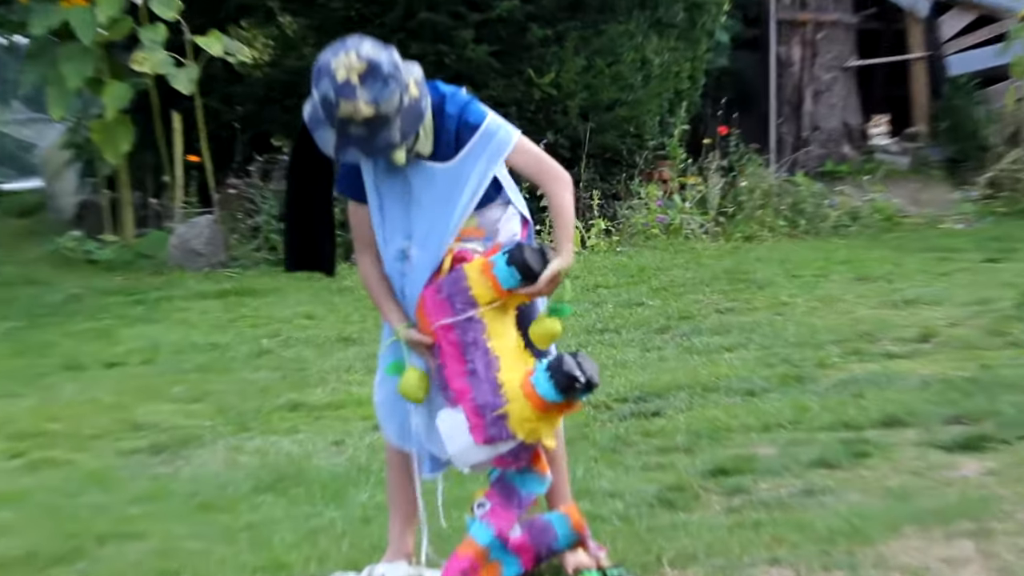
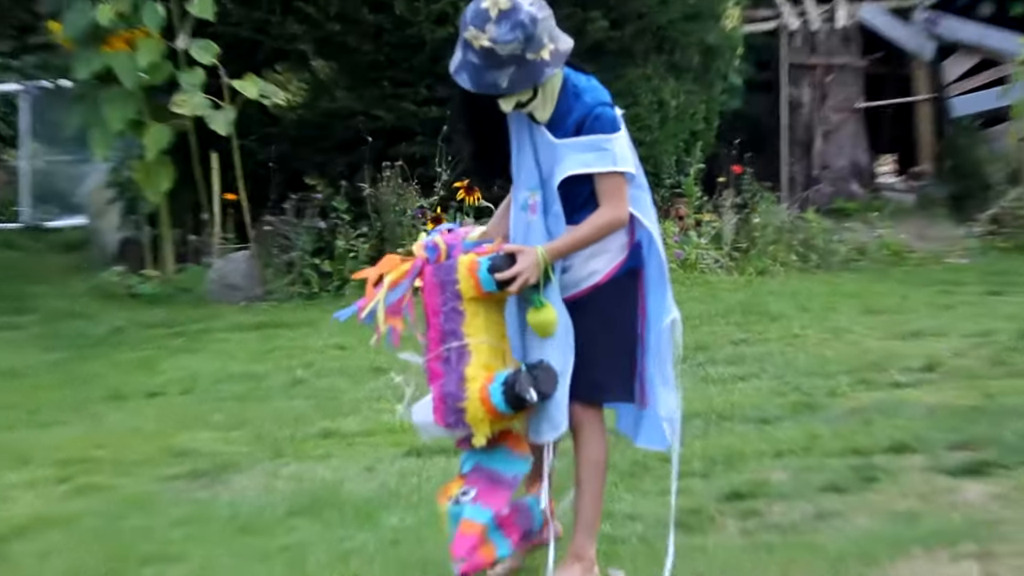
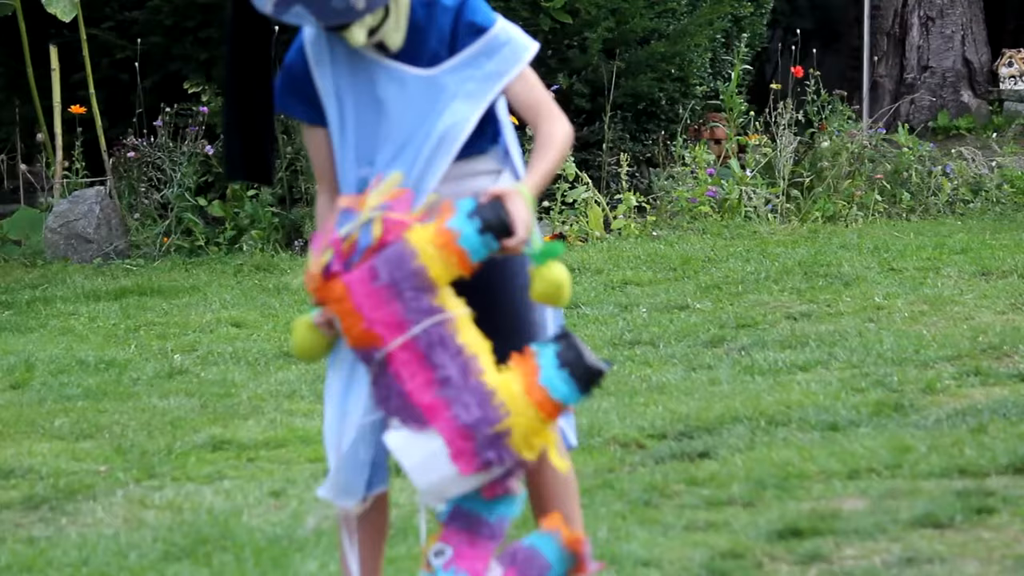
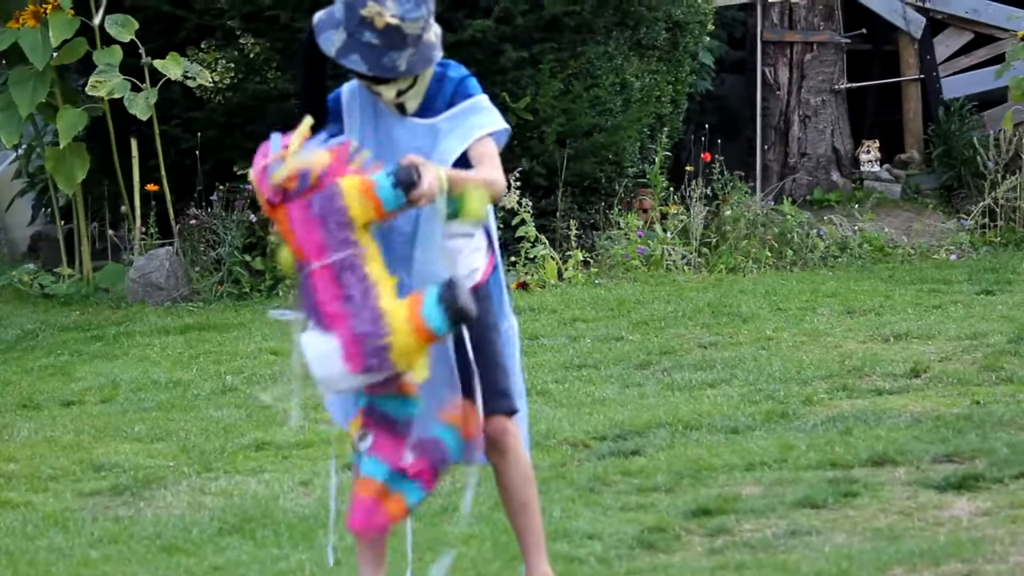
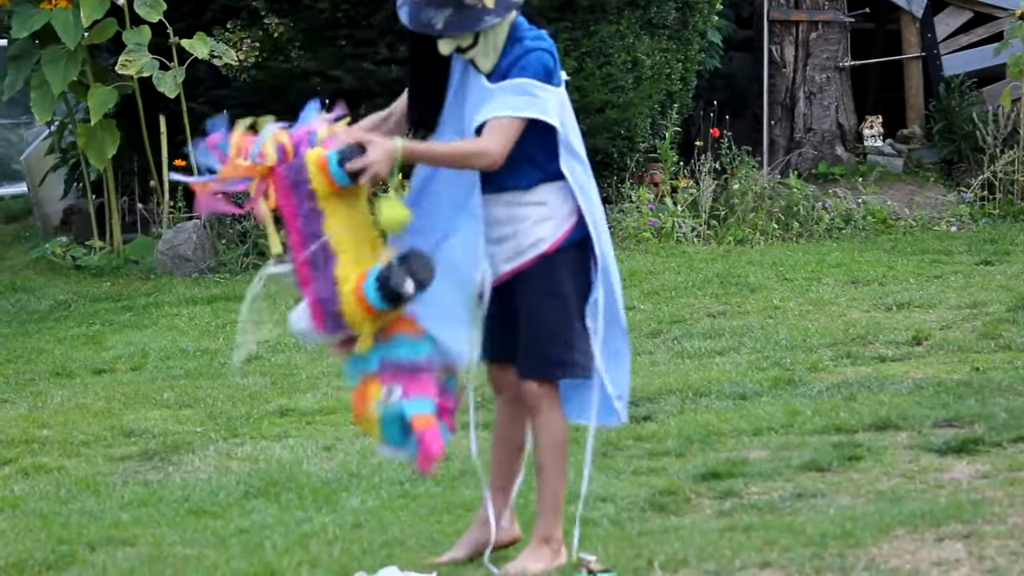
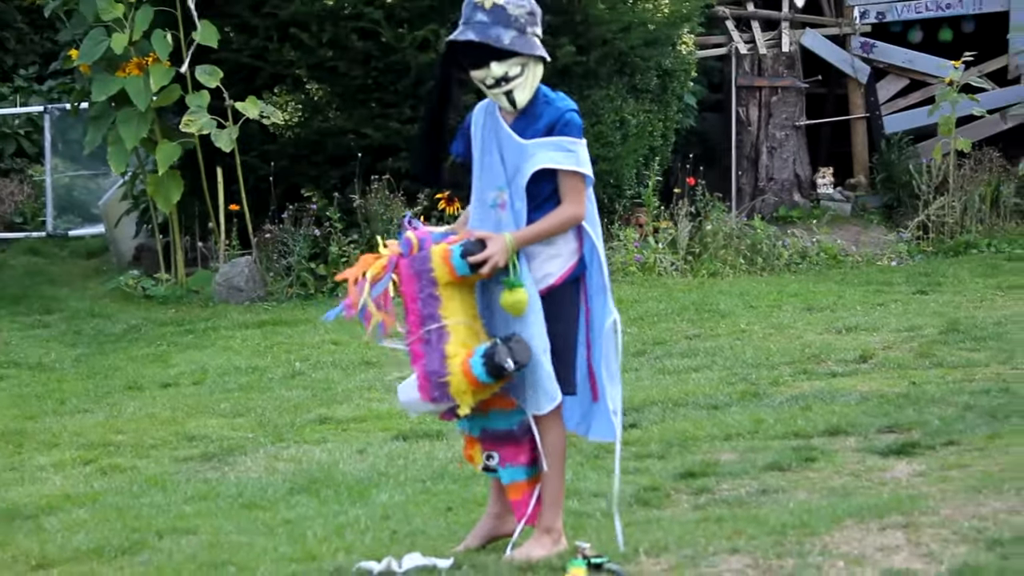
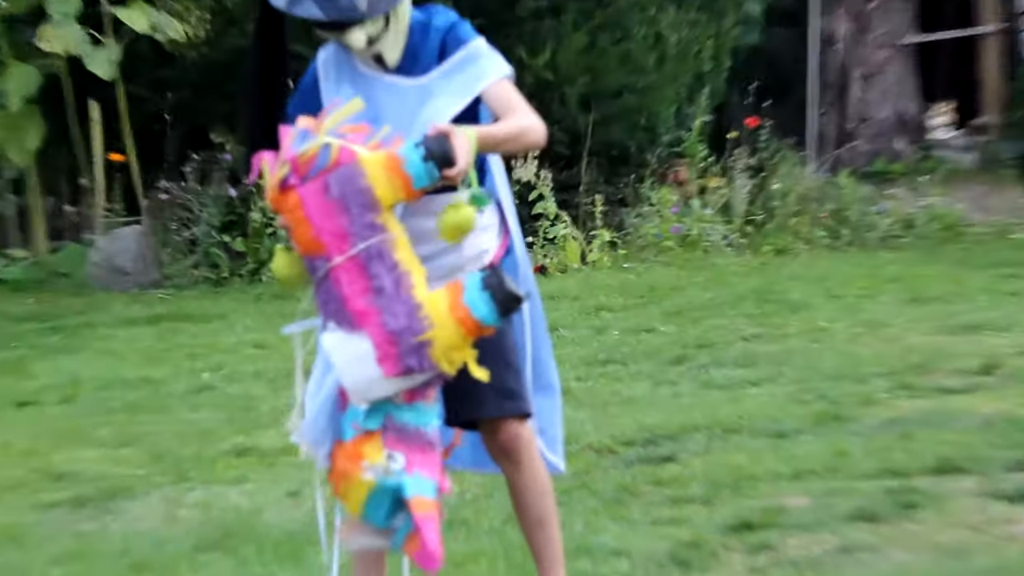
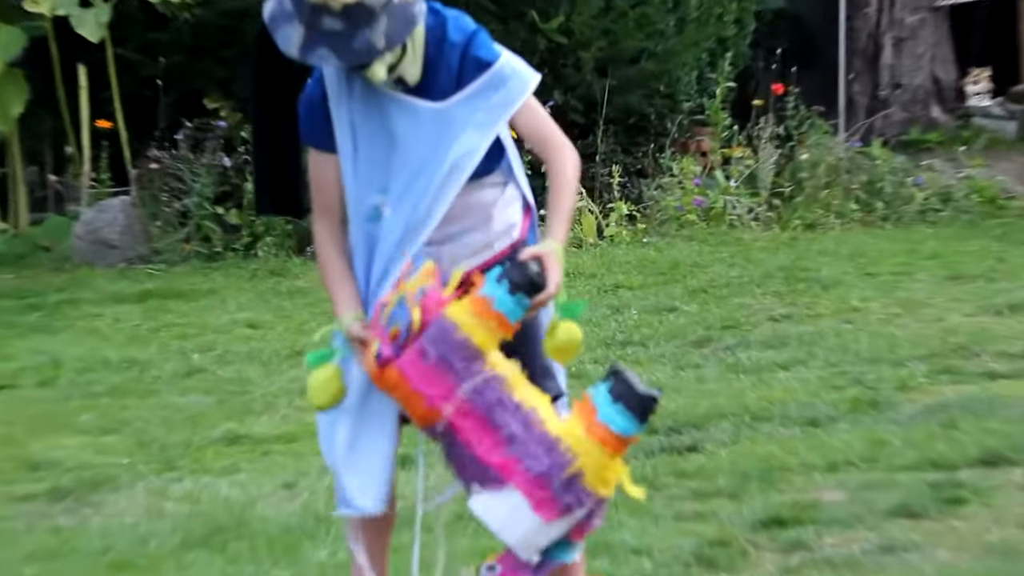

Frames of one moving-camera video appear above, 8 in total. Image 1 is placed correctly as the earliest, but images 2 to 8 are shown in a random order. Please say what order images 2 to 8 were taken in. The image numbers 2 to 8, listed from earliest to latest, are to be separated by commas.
8, 3, 7, 4, 5, 6, 2
